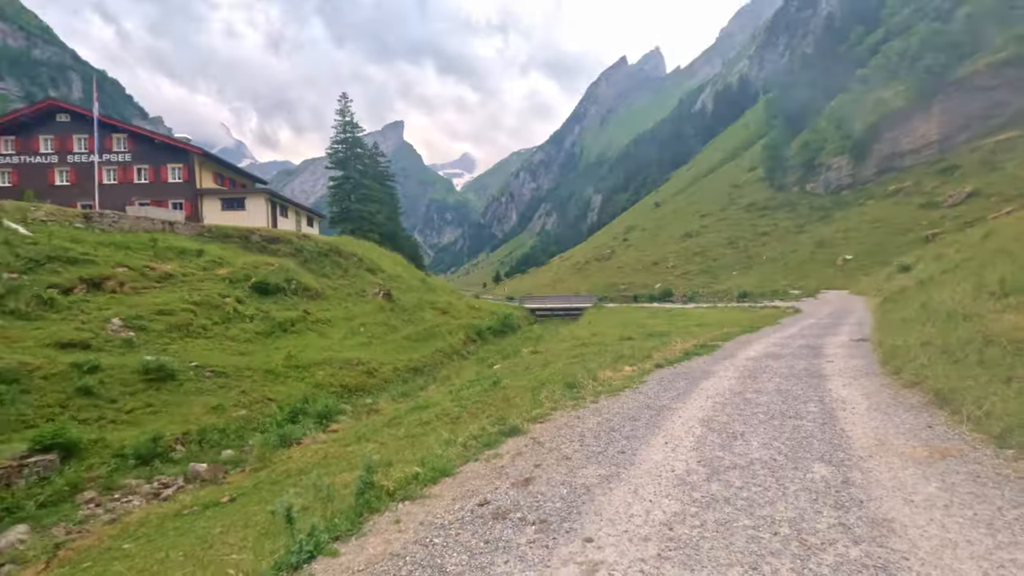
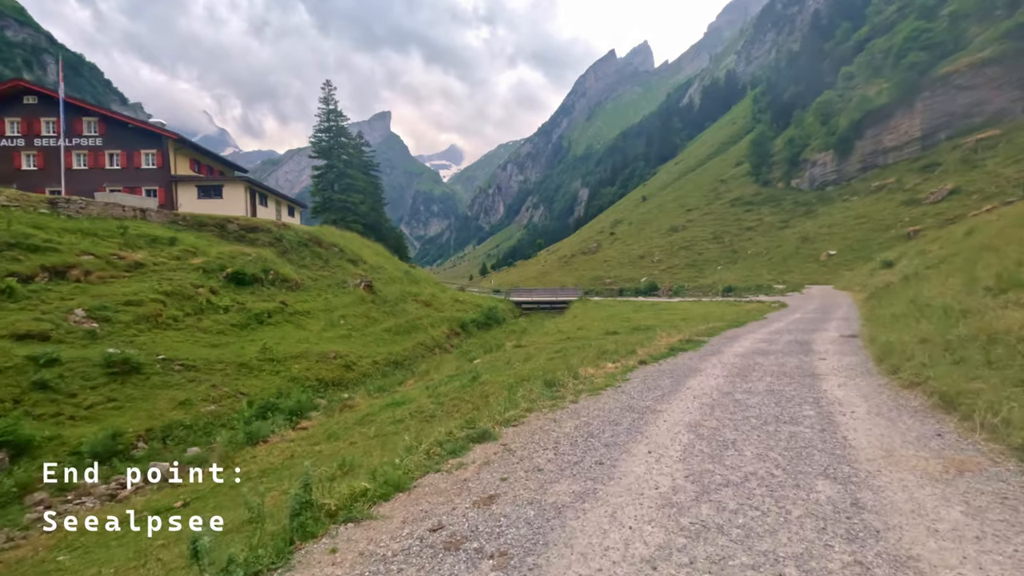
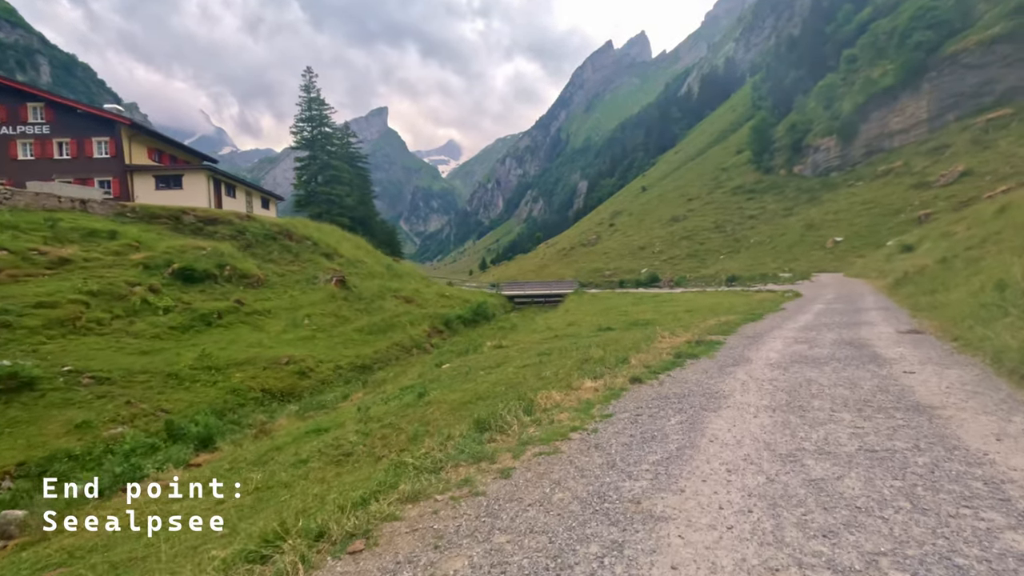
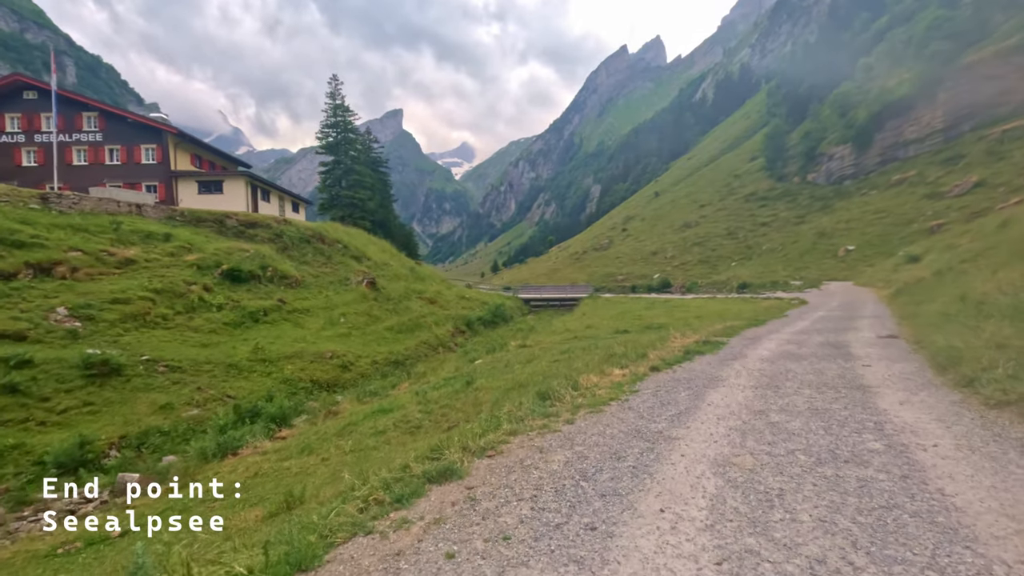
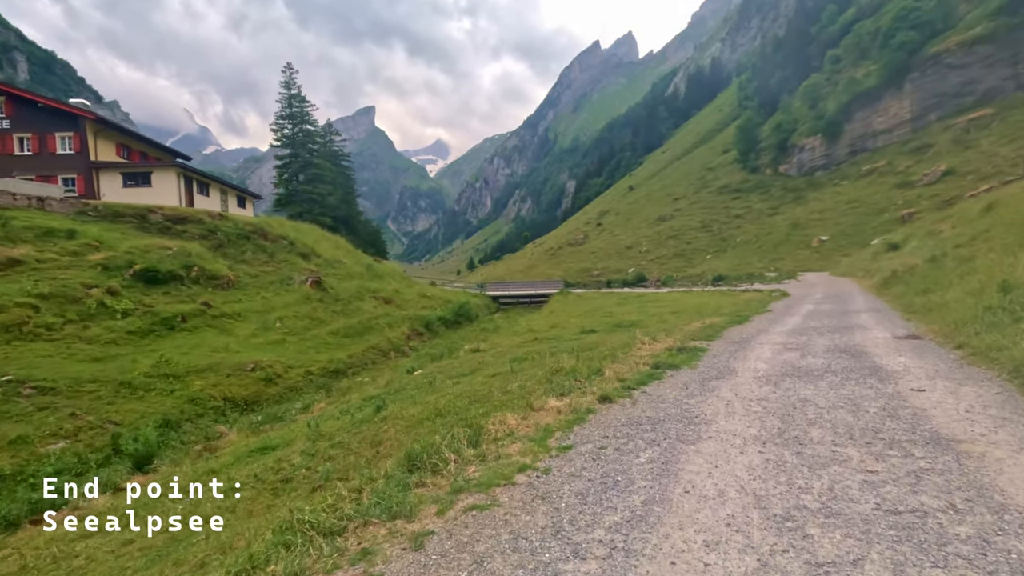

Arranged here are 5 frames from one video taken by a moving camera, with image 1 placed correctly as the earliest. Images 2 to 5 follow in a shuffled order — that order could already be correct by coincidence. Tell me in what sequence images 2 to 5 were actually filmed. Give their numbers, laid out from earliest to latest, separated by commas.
2, 4, 3, 5
